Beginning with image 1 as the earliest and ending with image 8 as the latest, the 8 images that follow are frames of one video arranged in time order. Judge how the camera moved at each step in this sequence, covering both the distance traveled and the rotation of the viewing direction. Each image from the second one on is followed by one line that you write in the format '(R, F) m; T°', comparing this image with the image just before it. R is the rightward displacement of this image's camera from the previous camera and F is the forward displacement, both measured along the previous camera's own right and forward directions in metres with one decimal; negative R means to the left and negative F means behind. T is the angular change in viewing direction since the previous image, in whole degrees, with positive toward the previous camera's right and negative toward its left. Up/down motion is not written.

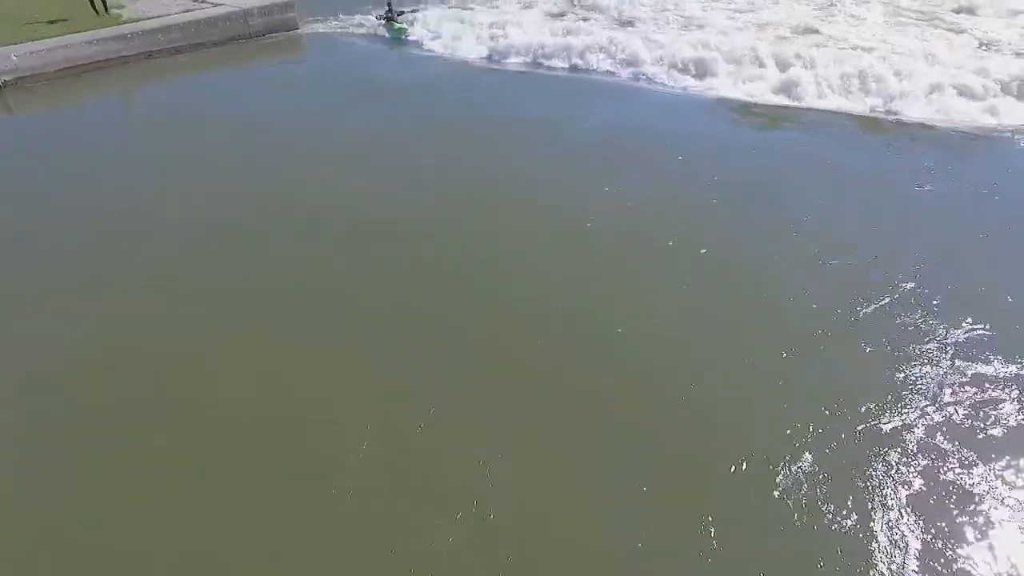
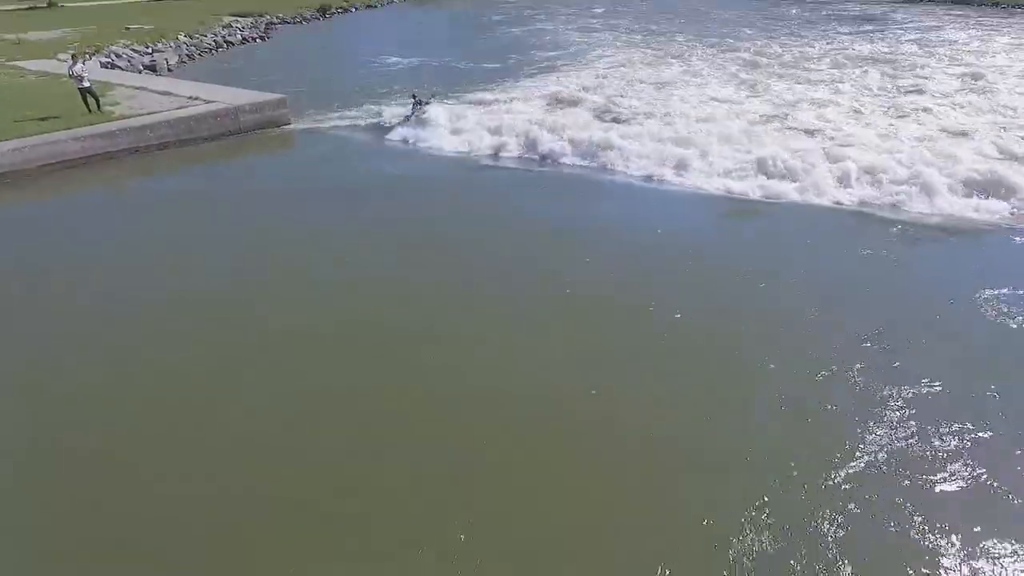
(+0.1, +0.1) m; +1°
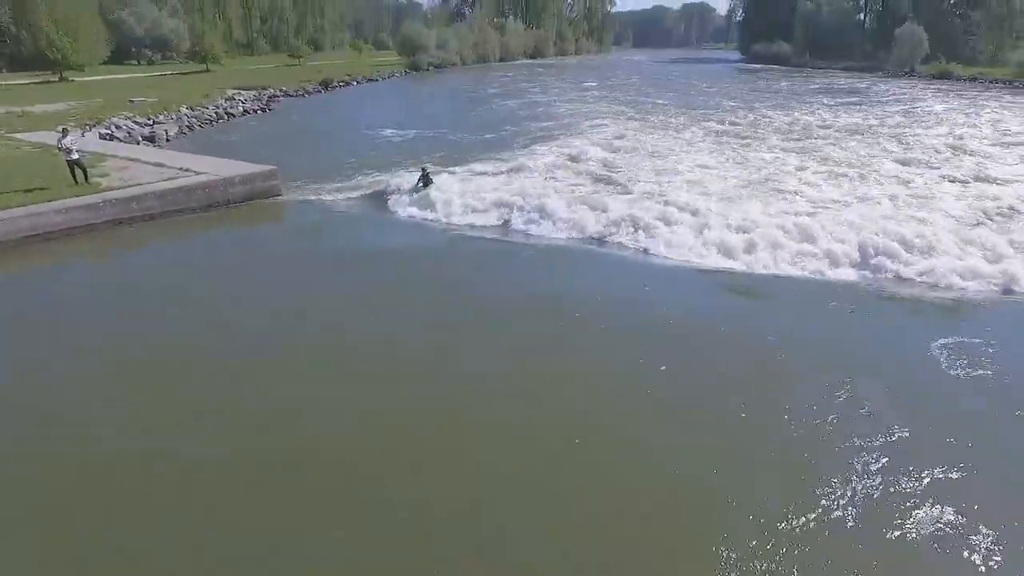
(+0.1, +0.1) m; 0°
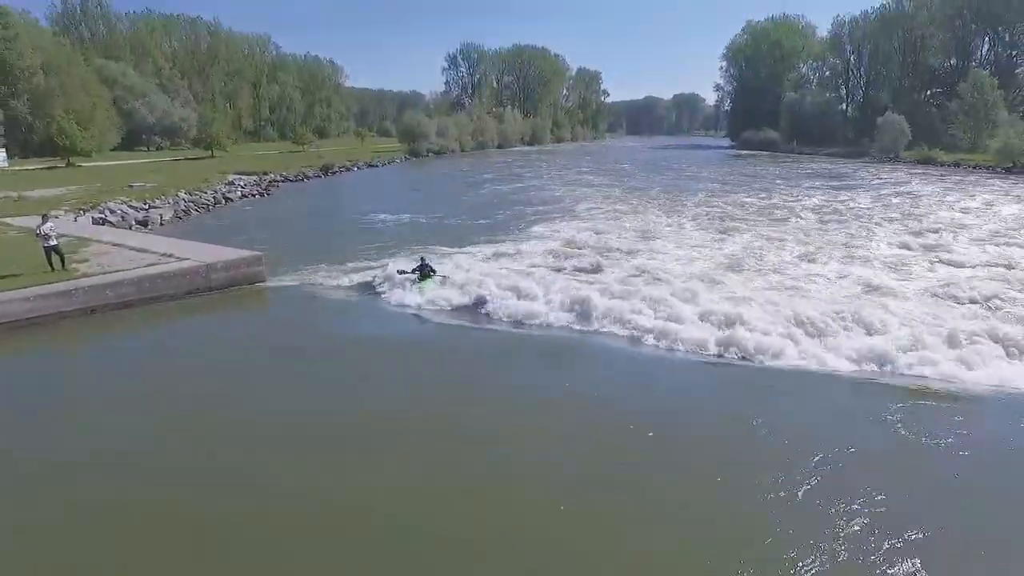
(+0.2, +0.1) m; 0°
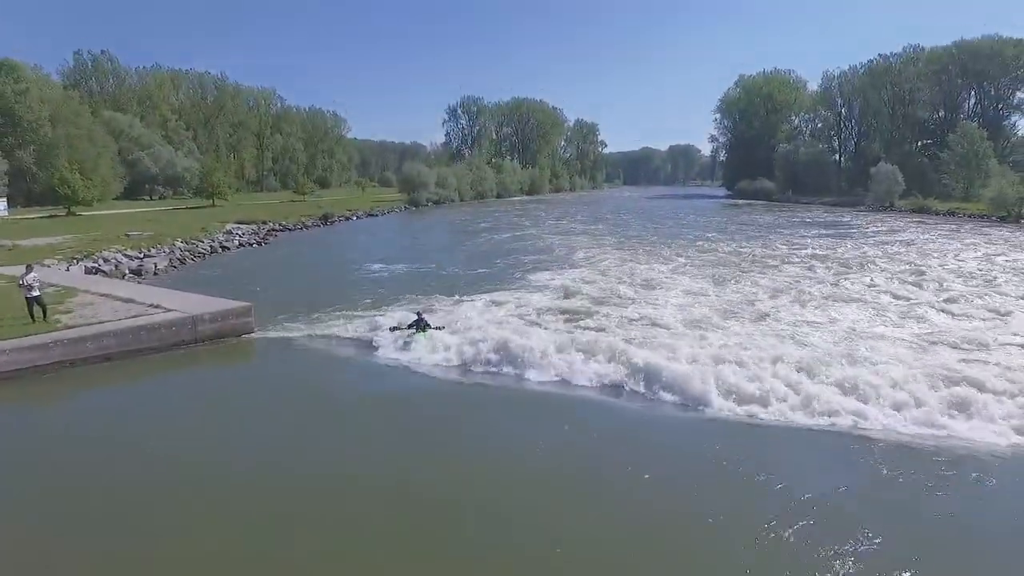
(+0.1, +0.1) m; 0°
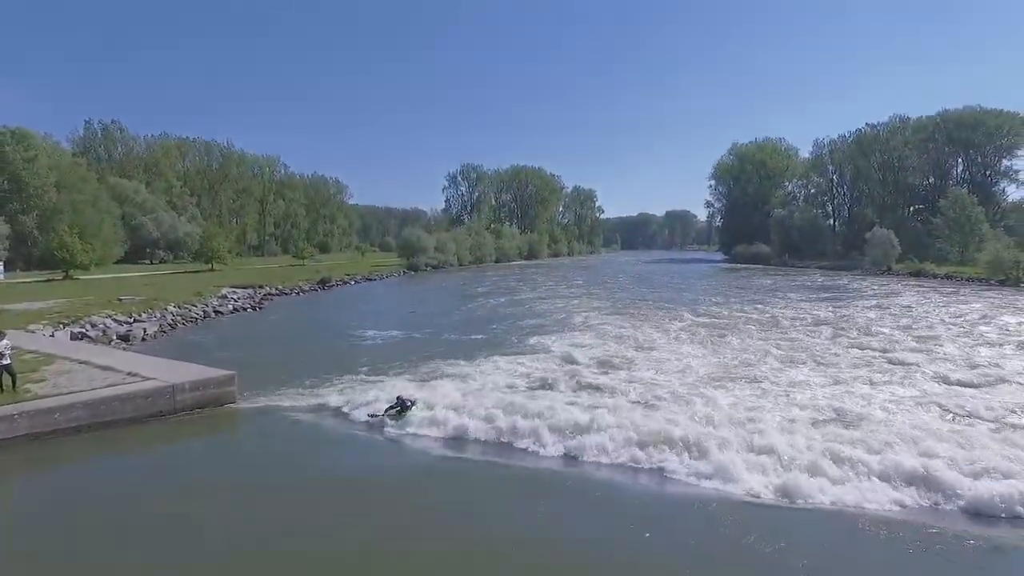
(+0.1, +0.2) m; 0°
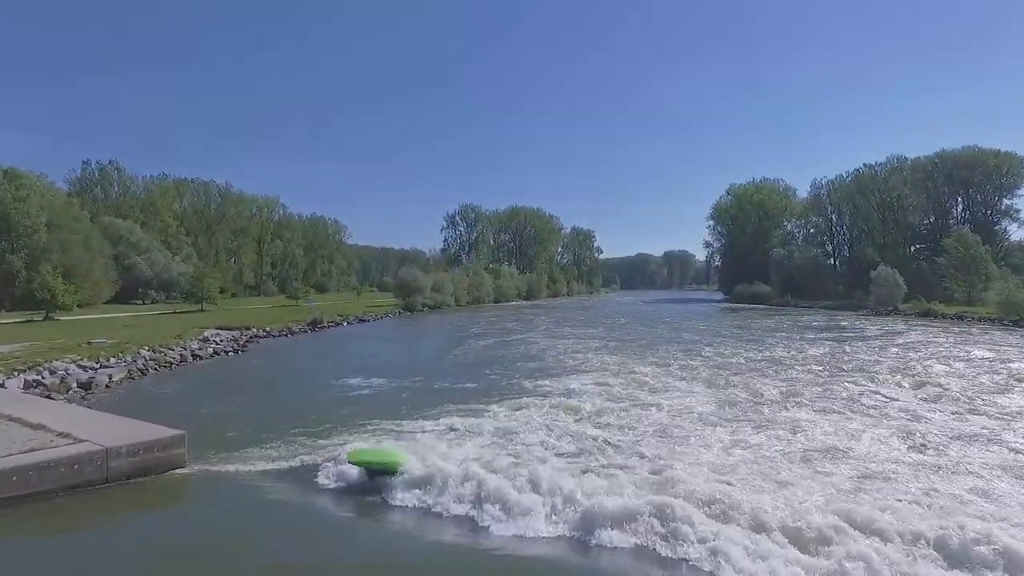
(+0.1, +1.0) m; 0°
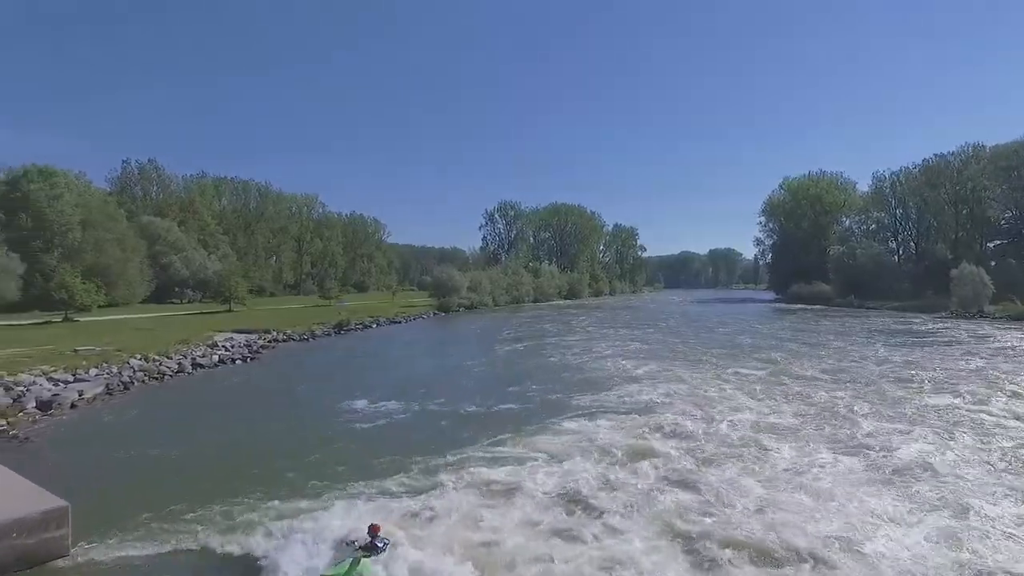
(-0.1, +2.5) m; -3°
